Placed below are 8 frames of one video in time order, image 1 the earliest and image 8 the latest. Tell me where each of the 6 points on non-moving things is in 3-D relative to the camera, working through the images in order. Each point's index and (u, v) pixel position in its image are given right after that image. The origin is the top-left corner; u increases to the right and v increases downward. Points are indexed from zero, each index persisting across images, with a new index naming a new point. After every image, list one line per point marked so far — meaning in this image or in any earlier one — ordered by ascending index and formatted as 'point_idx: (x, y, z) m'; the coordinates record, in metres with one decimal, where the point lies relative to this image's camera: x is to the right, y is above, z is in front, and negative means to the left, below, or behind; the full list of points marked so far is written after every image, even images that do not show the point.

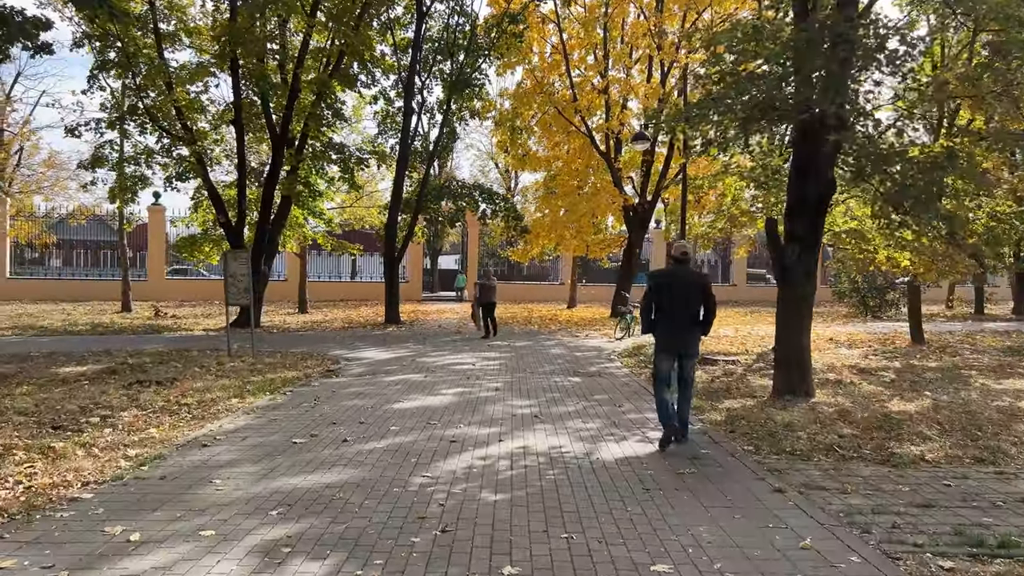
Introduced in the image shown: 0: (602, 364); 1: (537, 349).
0: (+1.2, -1.1, +11.2) m
1: (+0.4, -1.0, +13.3) m
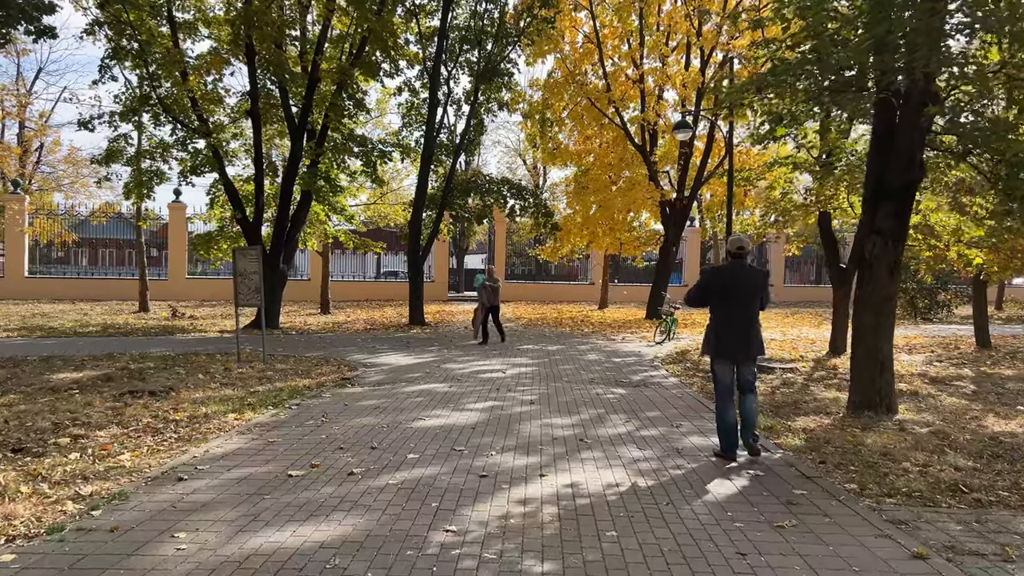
0: (+1.7, -1.1, +10.1) m
1: (+0.9, -1.0, +12.2) m
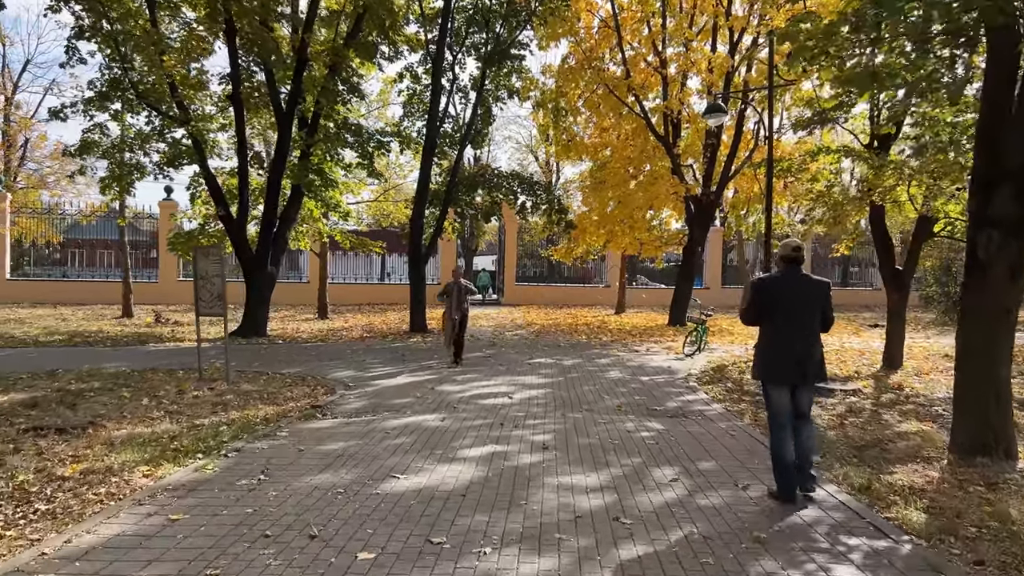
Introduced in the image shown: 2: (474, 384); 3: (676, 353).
0: (+1.8, -1.1, +8.4) m
1: (+1.0, -1.0, +10.5) m
2: (-0.4, -1.1, +9.0) m
3: (+2.6, -1.0, +13.1) m
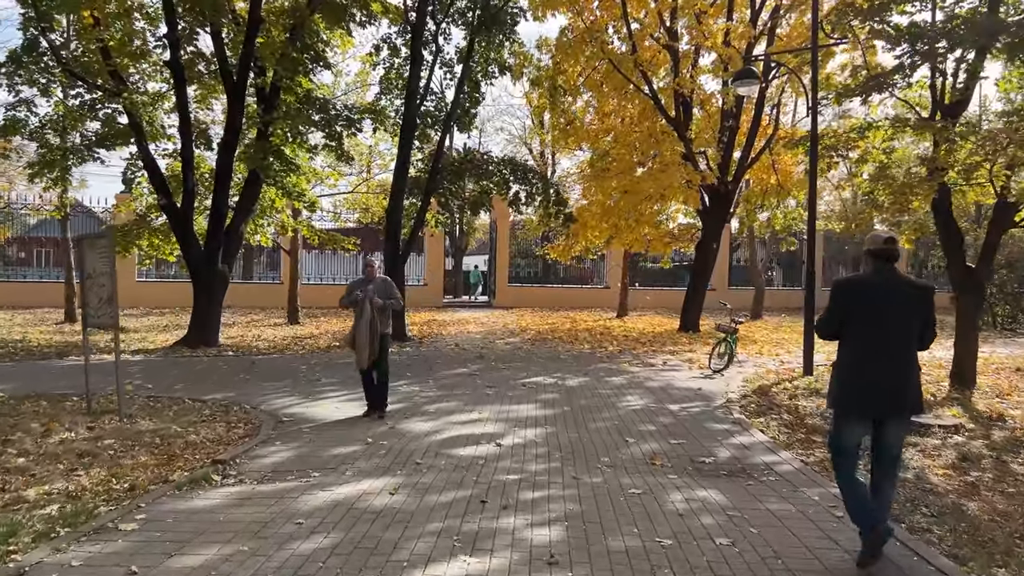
0: (+1.7, -1.1, +6.2) m
1: (+0.9, -1.1, +8.3) m
2: (-0.5, -1.1, +6.8) m
3: (+2.5, -1.1, +10.9) m
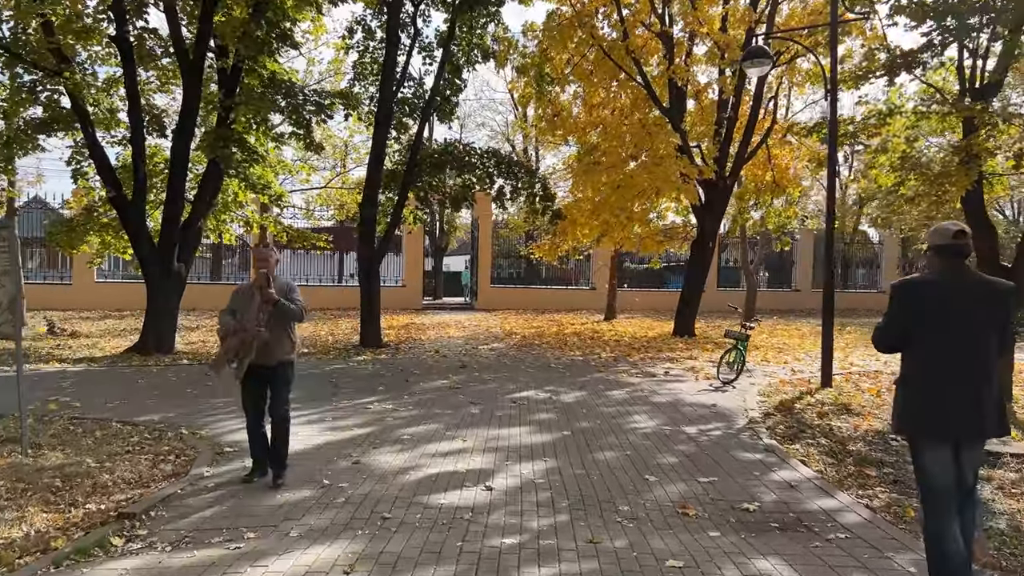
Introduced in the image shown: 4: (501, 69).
0: (+1.6, -1.2, +5.1) m
1: (+0.8, -1.1, +7.2) m
2: (-0.6, -1.1, +5.6) m
3: (+2.3, -1.1, +9.8) m
4: (-0.2, +4.5, +16.7) m
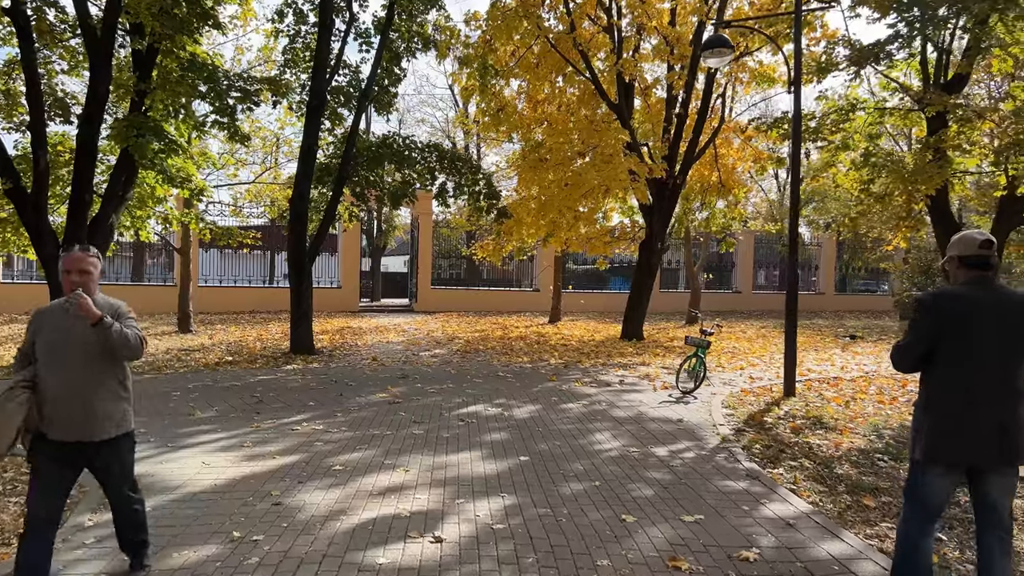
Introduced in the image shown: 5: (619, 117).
0: (+1.4, -1.2, +4.4) m
1: (+0.4, -1.1, +6.4) m
2: (-0.8, -1.1, +4.8) m
3: (+1.7, -1.1, +9.2) m
4: (-1.3, +4.4, +15.9) m
5: (+2.1, +3.4, +16.3) m
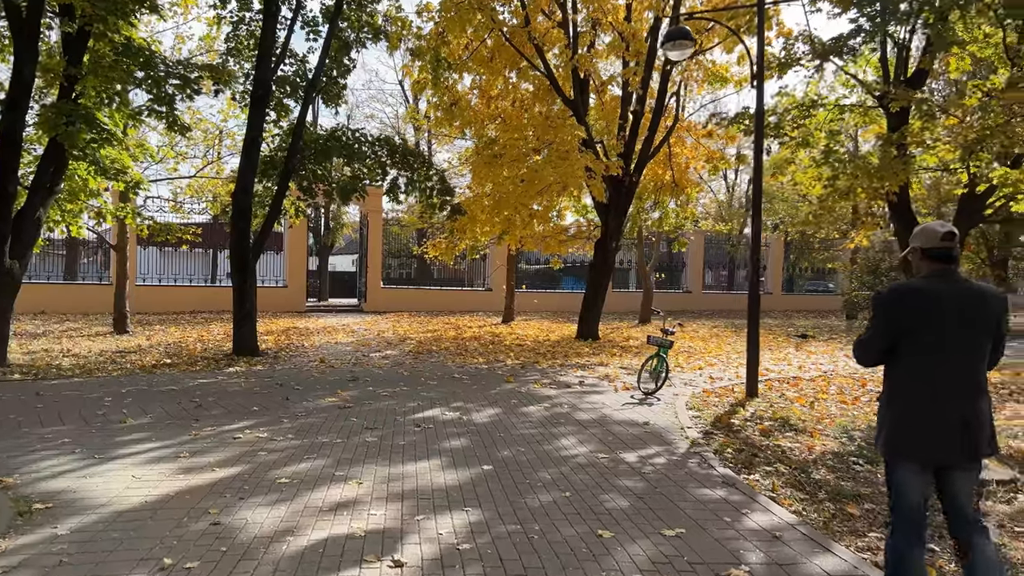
0: (+1.2, -1.2, +4.1) m
1: (+0.1, -1.1, +6.1) m
2: (-1.0, -1.1, +4.4) m
3: (+1.3, -1.1, +8.9) m
4: (-2.2, +4.4, +15.4) m
5: (+1.2, +3.4, +16.0) m
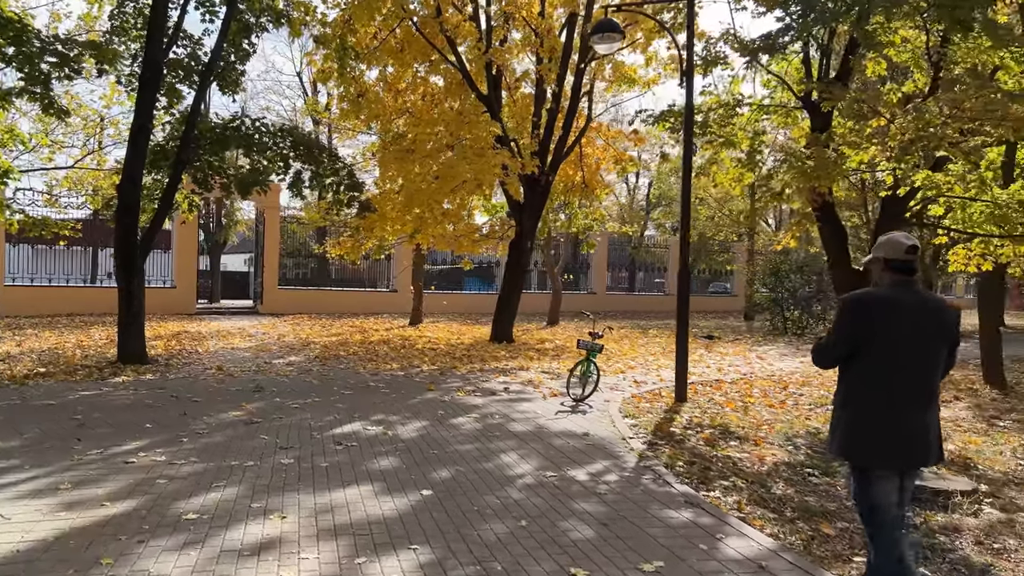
0: (+1.0, -1.2, +3.8) m
1: (-0.3, -1.1, +5.6) m
2: (-1.3, -1.1, +3.7) m
3: (+0.5, -1.1, +8.5) m
4: (-3.8, +4.4, +14.5) m
5: (-0.5, +3.4, +15.6) m
